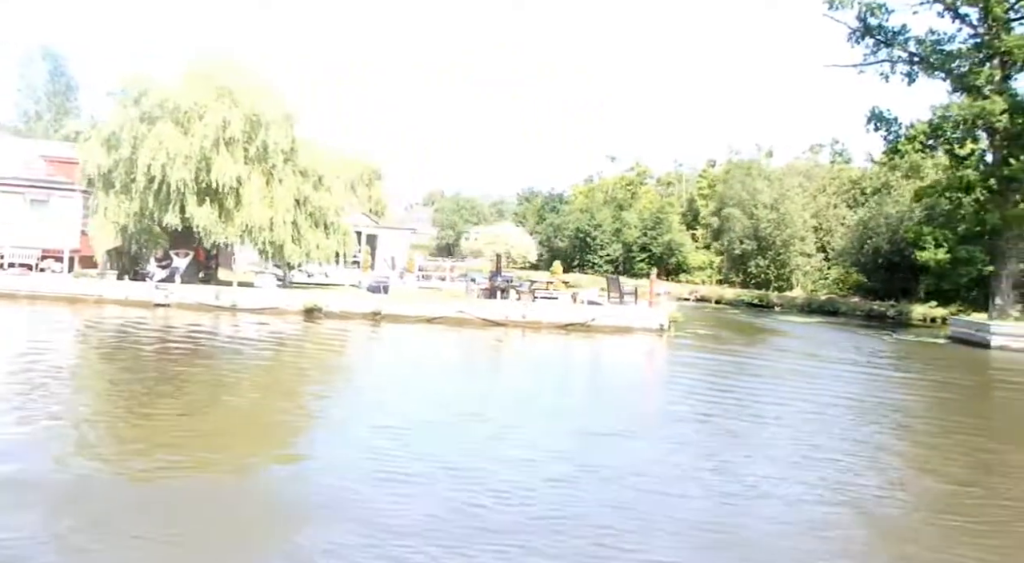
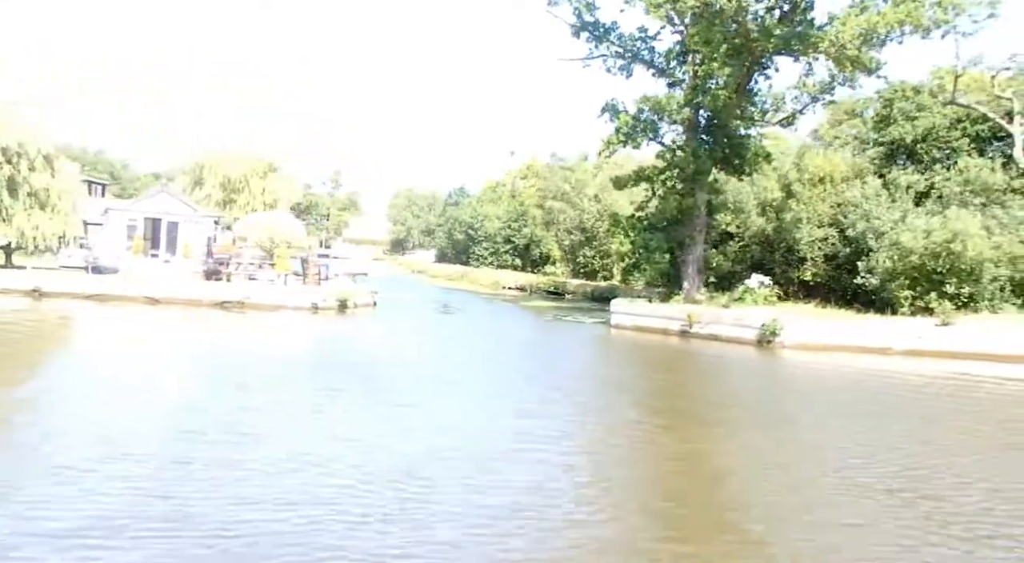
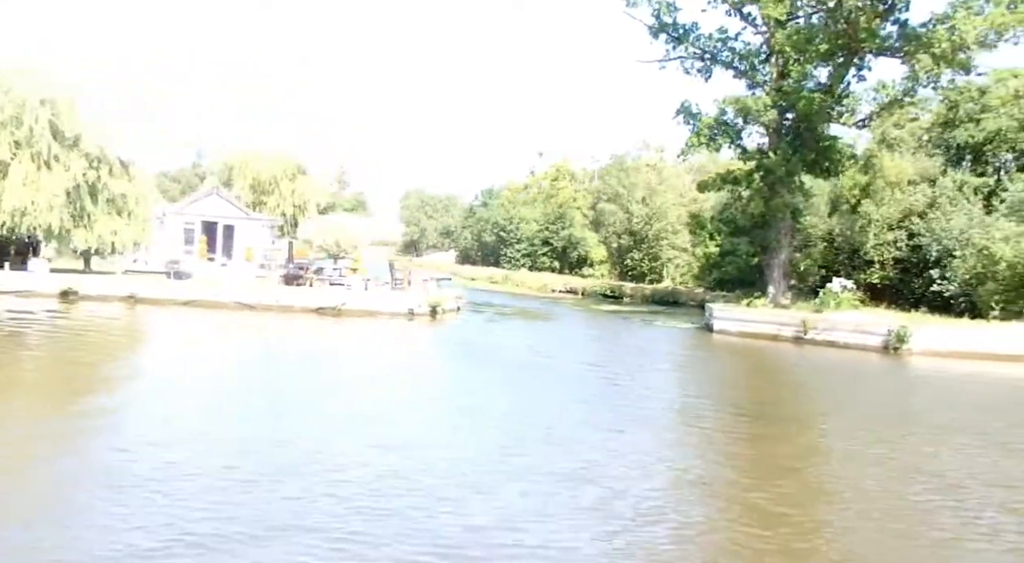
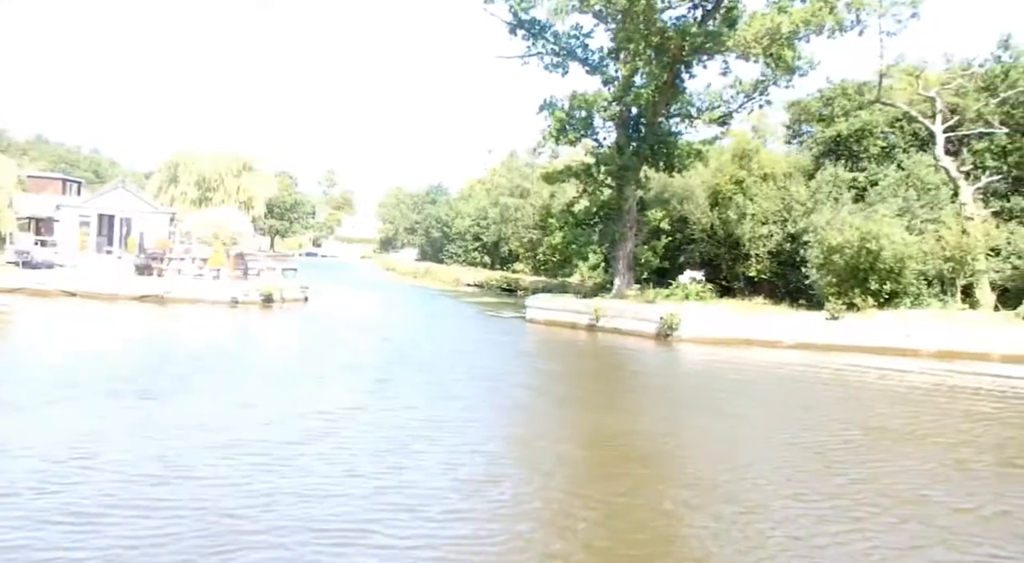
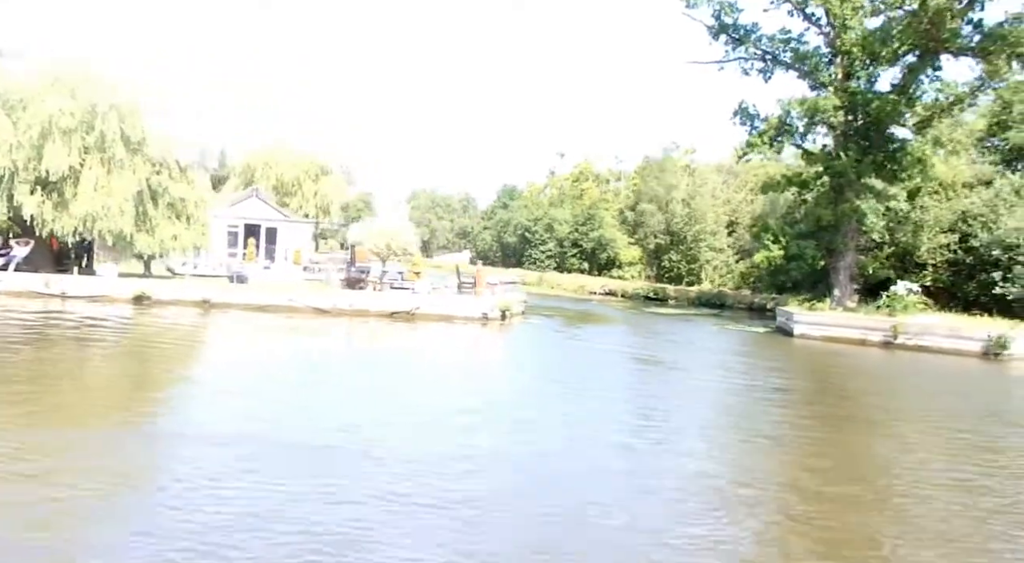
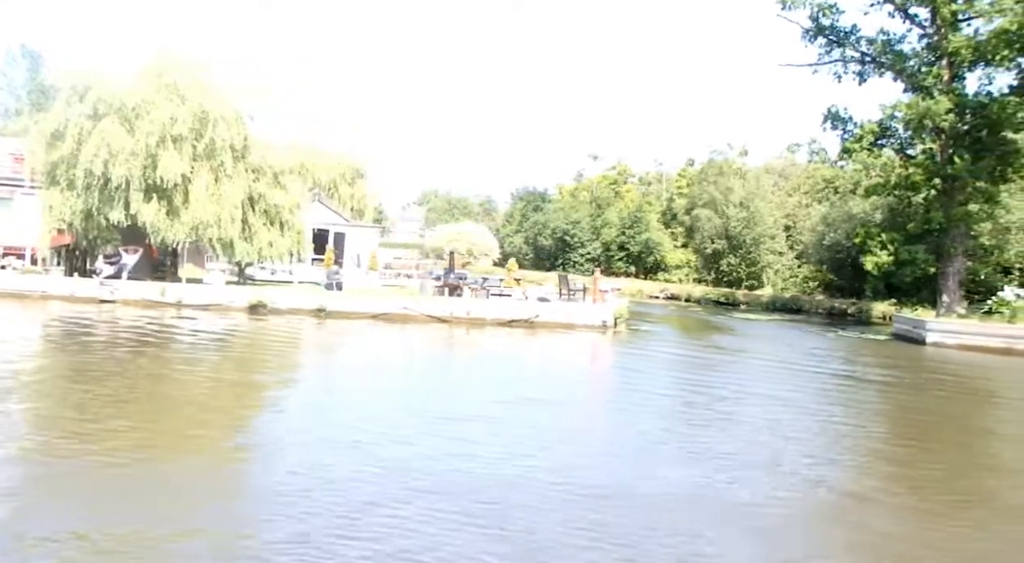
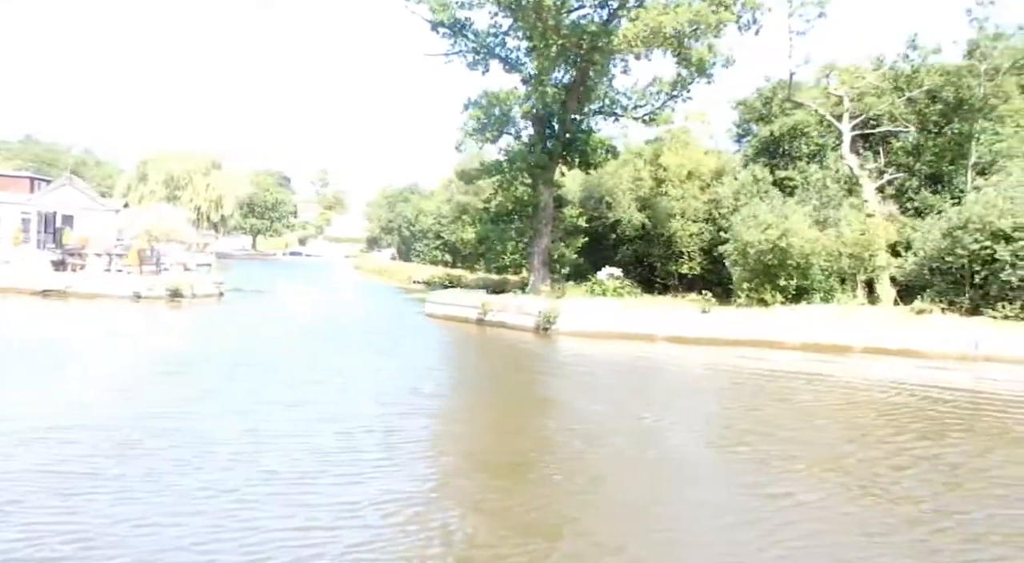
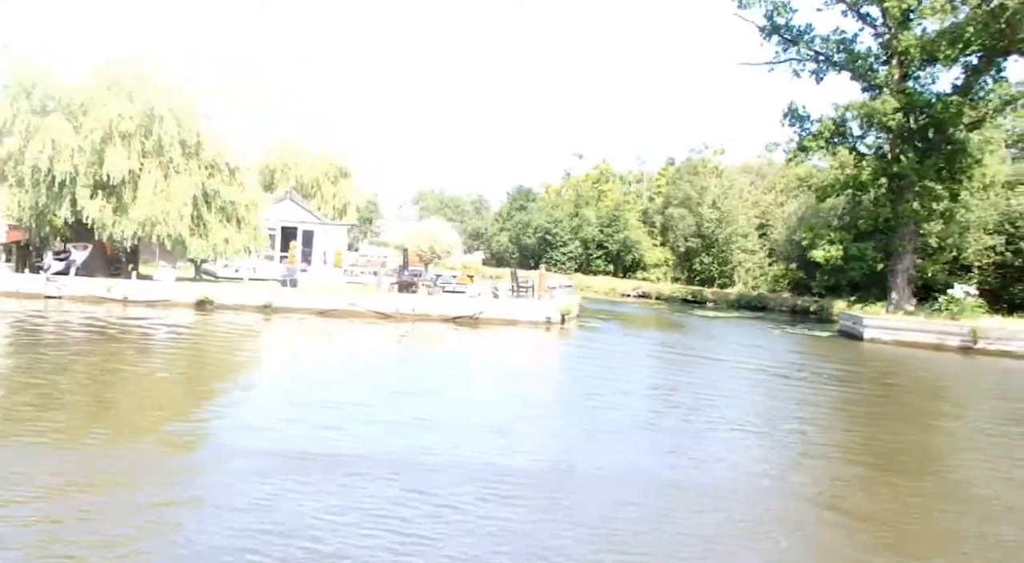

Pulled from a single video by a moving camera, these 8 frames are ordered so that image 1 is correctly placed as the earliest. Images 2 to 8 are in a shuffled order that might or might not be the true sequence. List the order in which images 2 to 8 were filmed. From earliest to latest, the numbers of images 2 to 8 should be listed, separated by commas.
6, 8, 5, 3, 2, 4, 7
